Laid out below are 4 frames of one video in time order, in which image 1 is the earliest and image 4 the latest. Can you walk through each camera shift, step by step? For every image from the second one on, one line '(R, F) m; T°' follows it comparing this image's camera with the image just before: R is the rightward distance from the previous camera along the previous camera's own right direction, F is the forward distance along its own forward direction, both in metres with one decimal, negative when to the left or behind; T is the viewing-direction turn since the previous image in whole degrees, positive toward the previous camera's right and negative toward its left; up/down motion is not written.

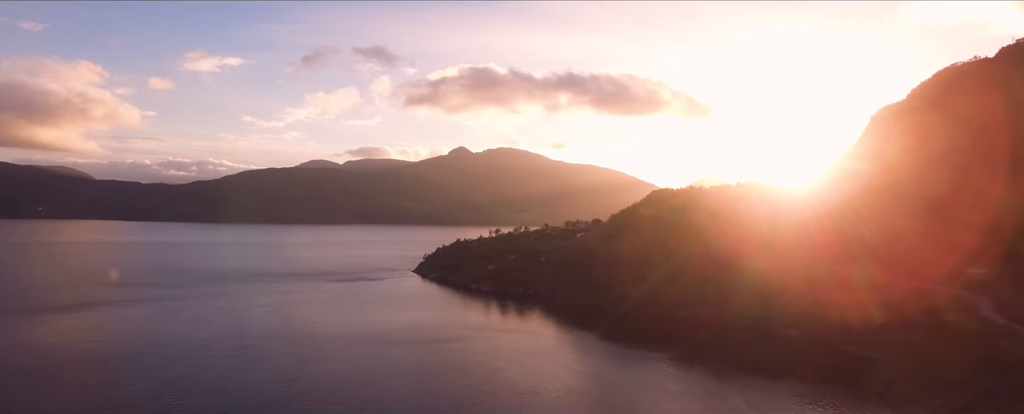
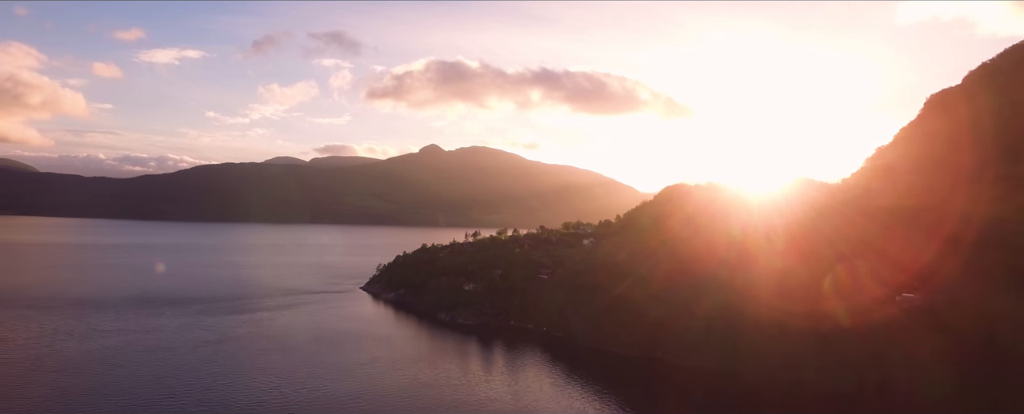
(-0.6, +9.0) m; +3°
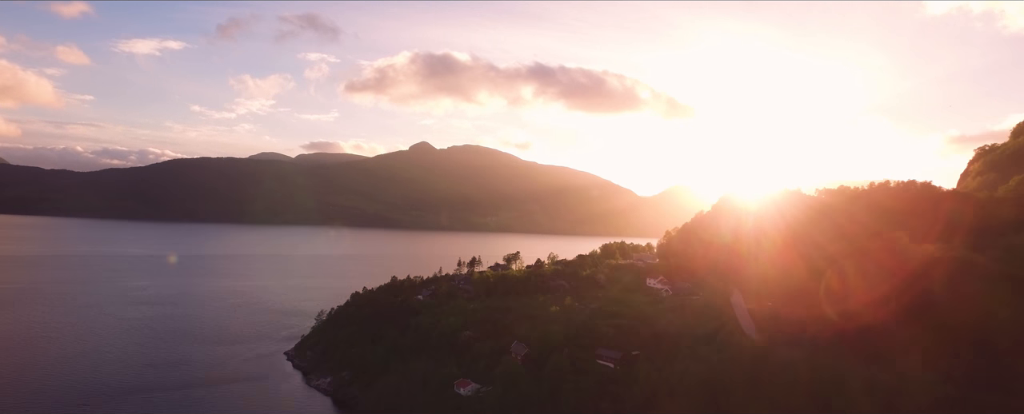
(-0.9, +10.0) m; +1°
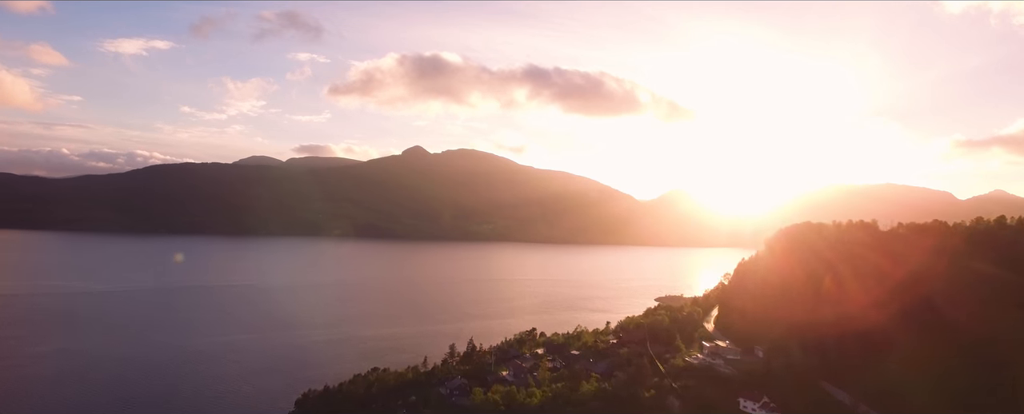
(-0.5, +6.0) m; +1°
